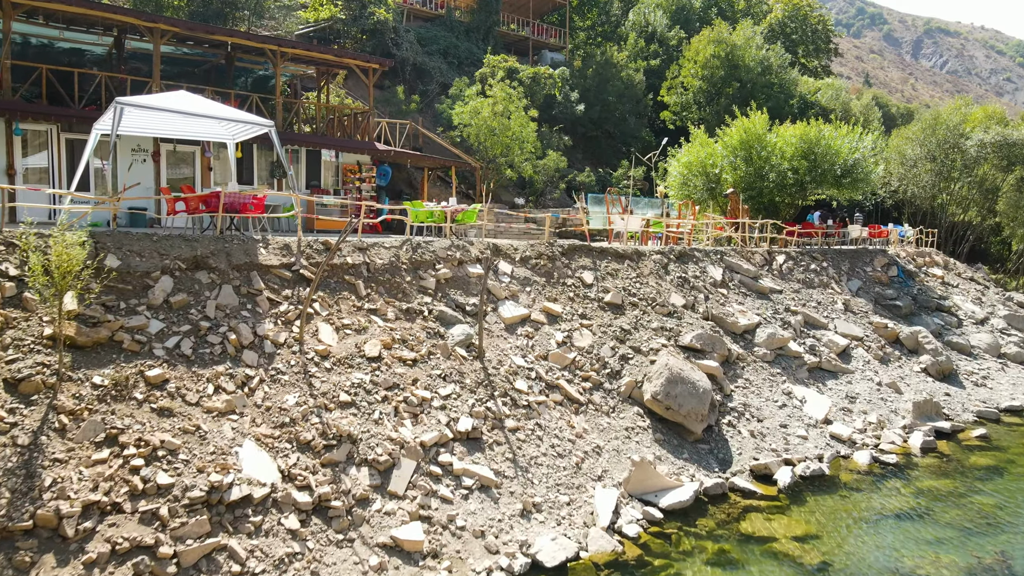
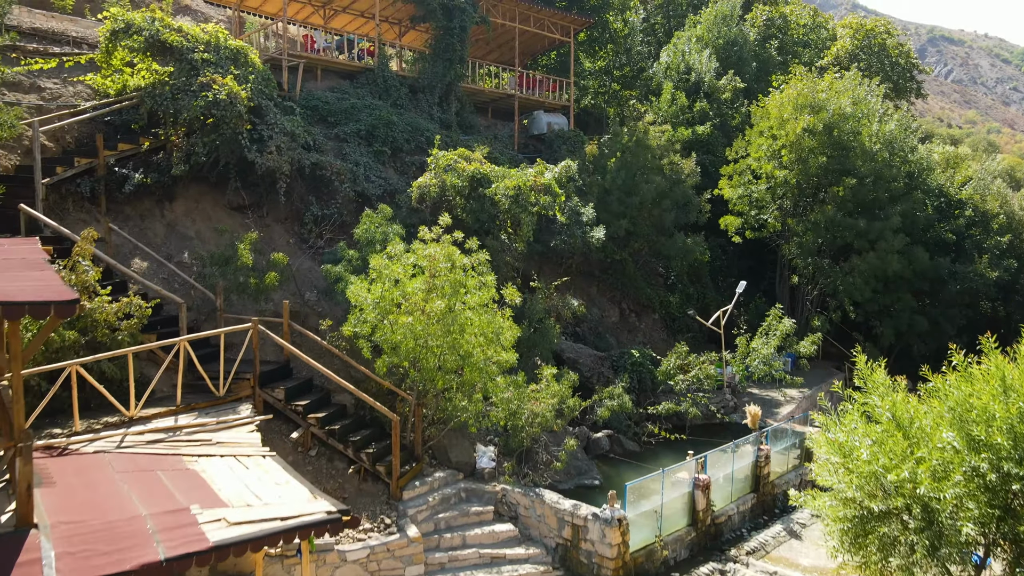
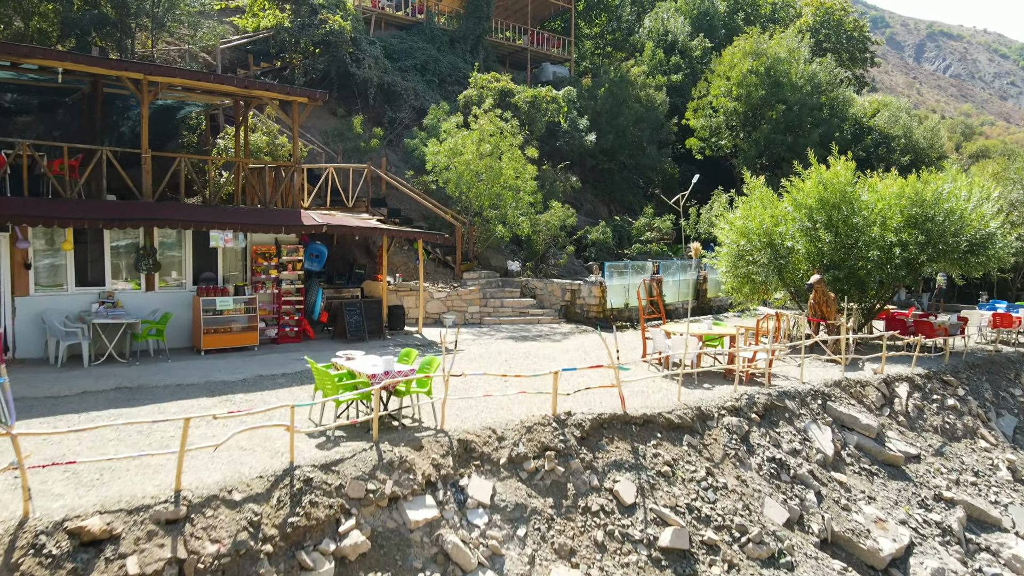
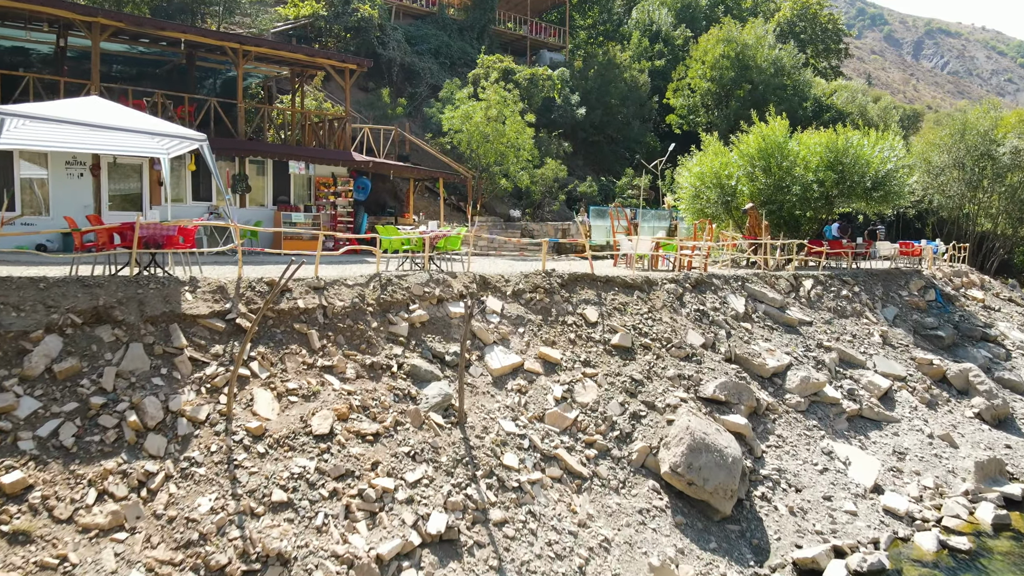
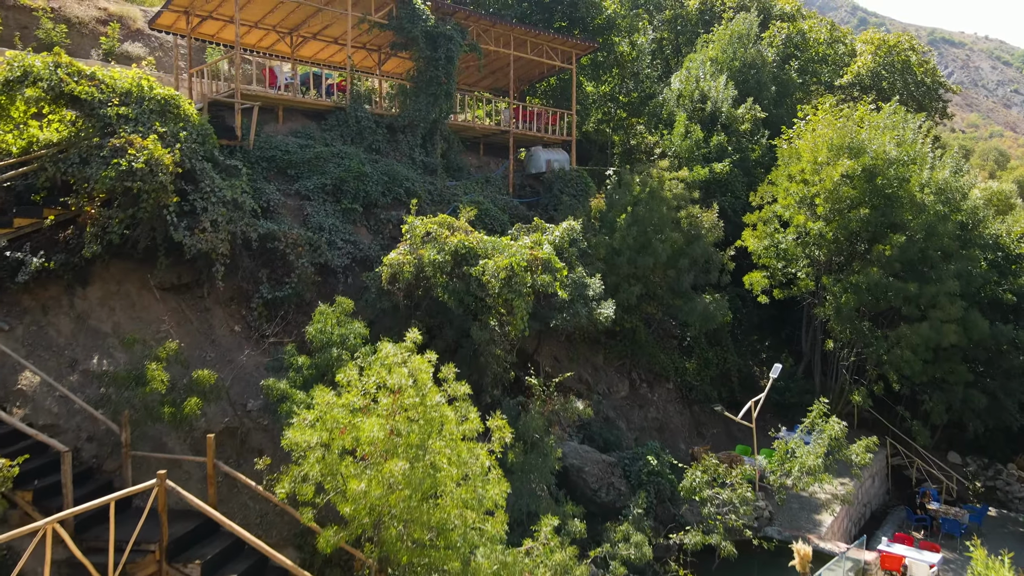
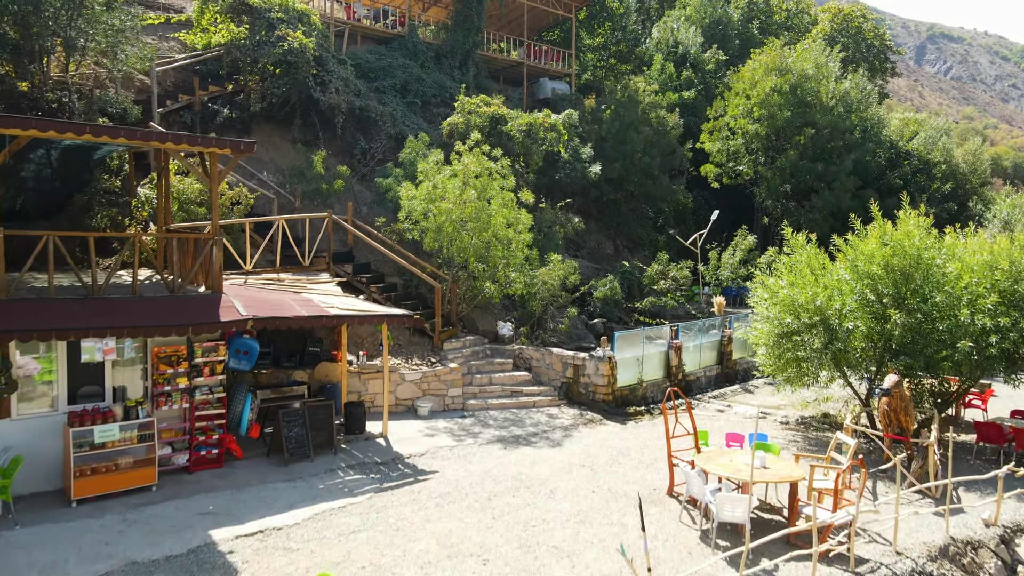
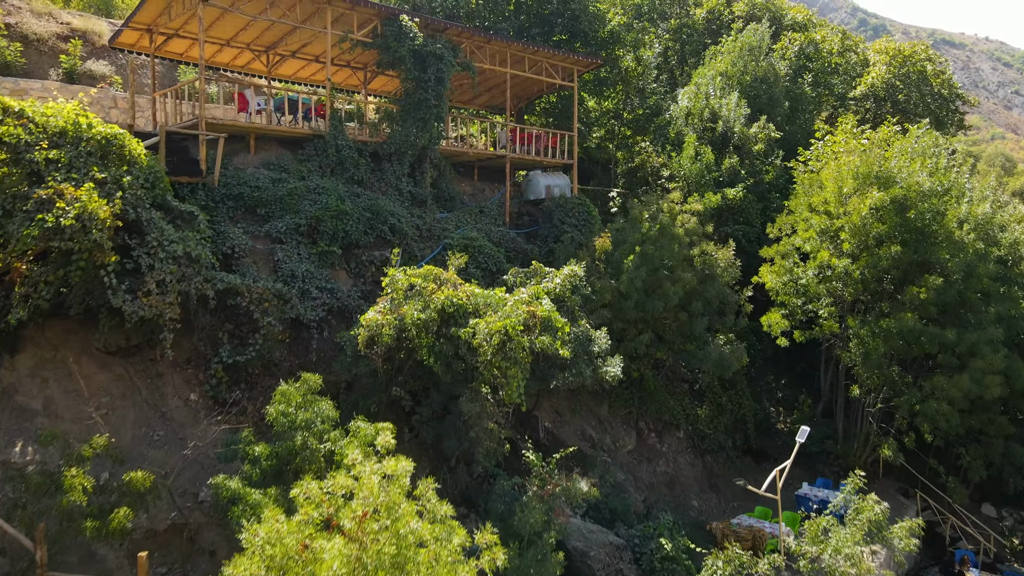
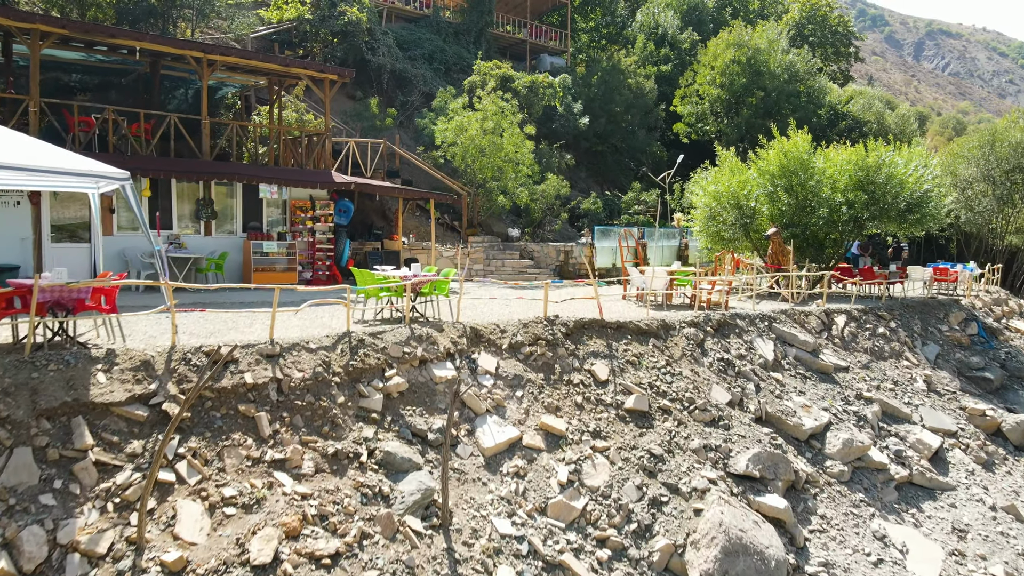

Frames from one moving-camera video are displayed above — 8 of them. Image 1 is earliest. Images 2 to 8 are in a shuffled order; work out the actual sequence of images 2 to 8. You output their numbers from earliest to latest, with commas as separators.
4, 8, 3, 6, 2, 5, 7
